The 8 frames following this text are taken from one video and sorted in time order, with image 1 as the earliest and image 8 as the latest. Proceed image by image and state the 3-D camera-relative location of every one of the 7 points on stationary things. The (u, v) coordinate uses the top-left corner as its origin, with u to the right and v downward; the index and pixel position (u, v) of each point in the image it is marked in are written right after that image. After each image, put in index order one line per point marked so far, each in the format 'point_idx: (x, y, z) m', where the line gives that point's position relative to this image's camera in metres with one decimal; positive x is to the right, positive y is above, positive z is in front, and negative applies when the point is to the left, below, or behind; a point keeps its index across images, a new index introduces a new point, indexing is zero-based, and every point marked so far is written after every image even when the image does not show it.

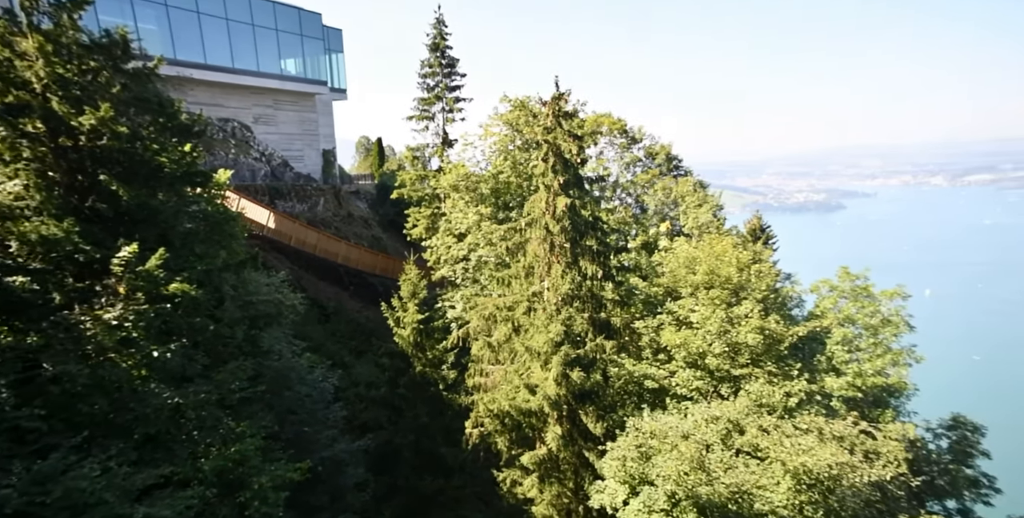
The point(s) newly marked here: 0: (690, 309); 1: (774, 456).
0: (+3.6, -1.0, +13.5) m
1: (+3.7, -2.7, +9.6) m
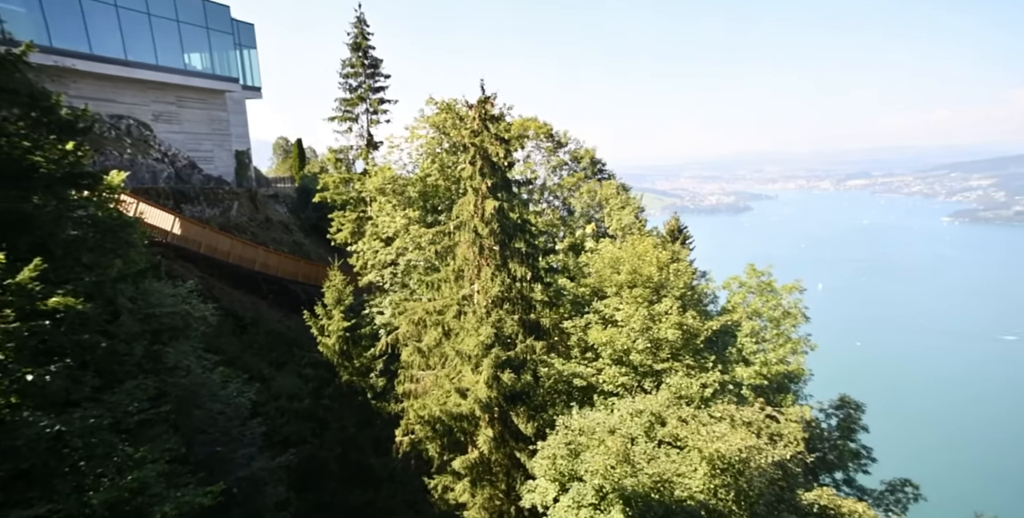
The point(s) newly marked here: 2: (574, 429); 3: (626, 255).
0: (+2.1, -1.0, +14.0) m
1: (+2.7, -2.7, +10.1) m
2: (+1.0, -2.6, +10.4) m
3: (+2.5, +0.1, +14.8) m
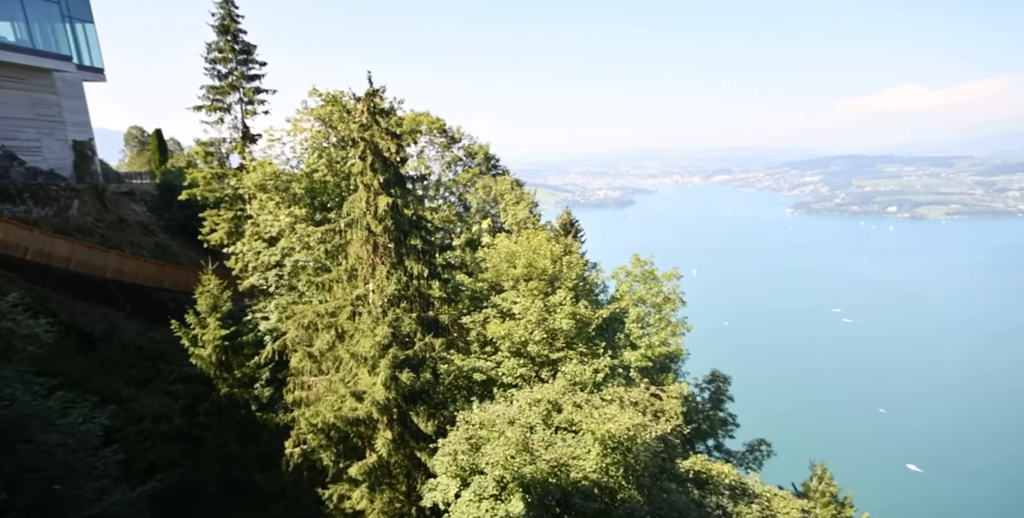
0: (0.0, -0.9, +14.3) m
1: (+1.1, -2.6, +10.6) m
2: (-0.6, -2.6, +10.6) m
3: (+0.2, +0.2, +15.1) m
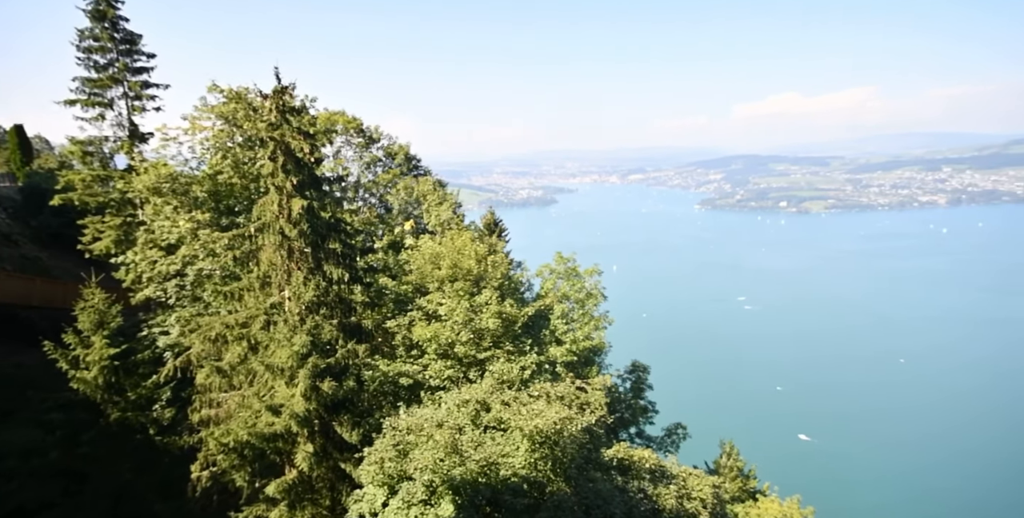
0: (-1.6, -0.9, +14.1) m
1: (0.0, -2.6, +10.6) m
2: (-1.7, -2.6, +10.4) m
3: (-1.5, +0.2, +15.0) m
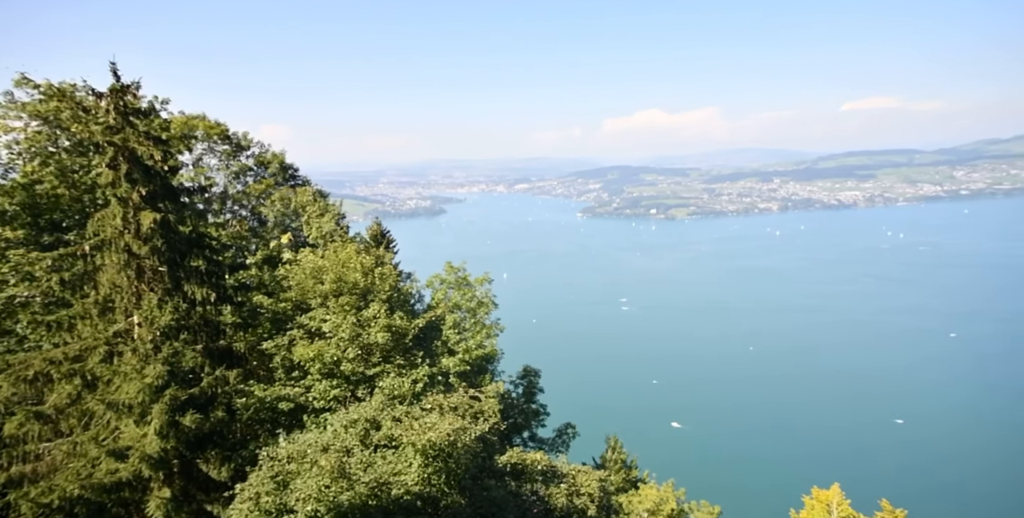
0: (-3.8, -1.2, +13.4) m
1: (-1.6, -2.8, +10.1) m
2: (-3.3, -2.8, +9.7) m
3: (-3.9, -0.1, +14.3) m
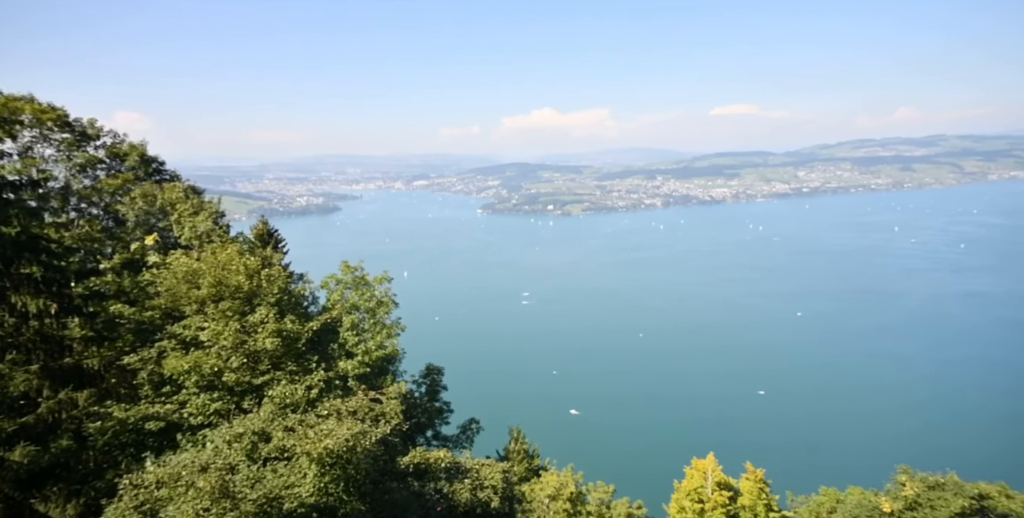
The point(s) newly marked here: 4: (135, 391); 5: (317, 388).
0: (-5.7, -1.2, +12.3) m
1: (-3.1, -2.8, +9.4) m
2: (-4.7, -2.9, +8.8) m
3: (-6.0, -0.2, +13.2) m
4: (-6.4, -2.2, +11.6) m
5: (-3.5, -2.3, +11.9) m
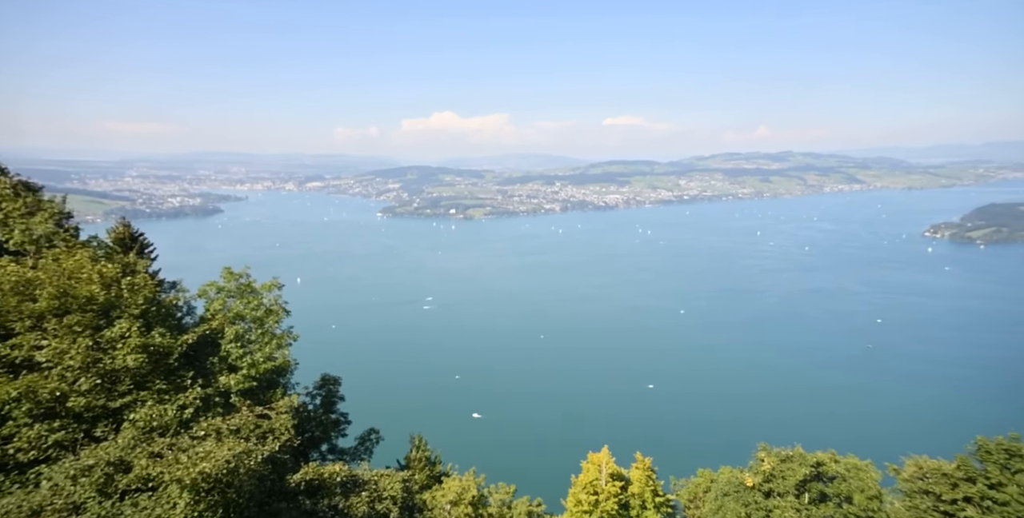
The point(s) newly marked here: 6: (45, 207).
0: (-7.5, -1.4, +10.6) m
1: (-4.5, -2.9, +8.1) m
2: (-5.9, -3.0, +7.2) m
3: (-7.9, -0.3, +11.4) m
4: (-8.0, -2.3, +9.9) m
5: (-5.3, -2.5, +10.6) m
6: (-10.2, +1.2, +15.1) m
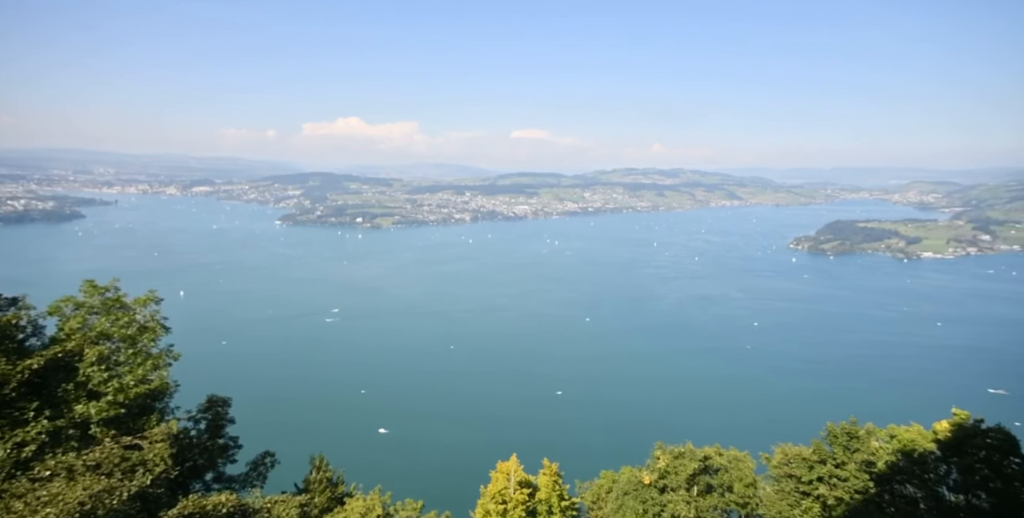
0: (-9.0, -1.5, +8.2) m
1: (-5.6, -3.0, +6.1) m
2: (-6.9, -3.1, +5.1) m
3: (-9.4, -0.5, +9.0) m
4: (-9.4, -2.5, +7.4) m
5: (-6.7, -2.6, +8.4) m
6: (-12.2, +0.9, +12.3) m
